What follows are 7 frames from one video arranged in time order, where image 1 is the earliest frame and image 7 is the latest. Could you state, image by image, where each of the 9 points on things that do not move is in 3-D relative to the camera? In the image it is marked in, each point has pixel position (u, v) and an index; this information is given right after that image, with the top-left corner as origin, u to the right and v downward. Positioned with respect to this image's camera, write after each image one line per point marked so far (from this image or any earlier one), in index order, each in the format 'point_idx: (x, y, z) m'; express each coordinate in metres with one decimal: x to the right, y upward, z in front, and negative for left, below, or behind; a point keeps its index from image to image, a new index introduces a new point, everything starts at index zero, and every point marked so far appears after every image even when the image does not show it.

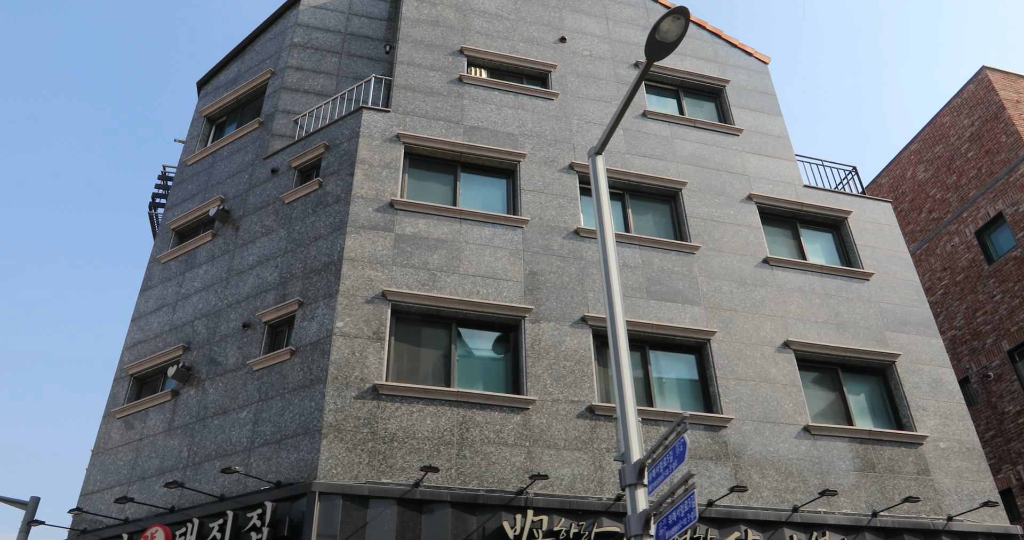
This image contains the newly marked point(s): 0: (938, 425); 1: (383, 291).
0: (+8.6, -3.1, +16.0) m
1: (-2.3, -0.4, +14.2) m
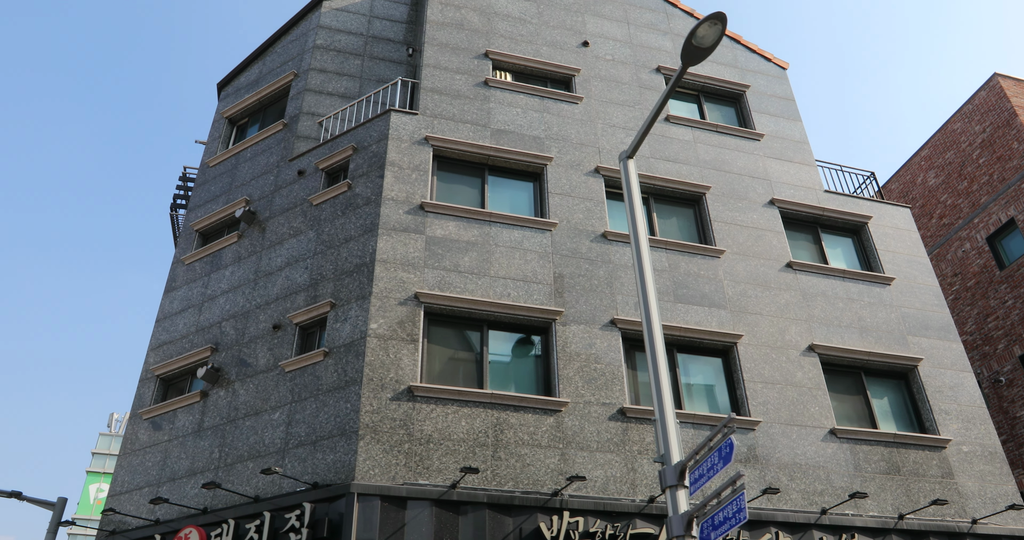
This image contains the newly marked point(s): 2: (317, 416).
0: (+9.2, -3.2, +16.2) m
1: (-1.7, -0.4, +14.2) m
2: (-3.3, -2.5, +13.3) m
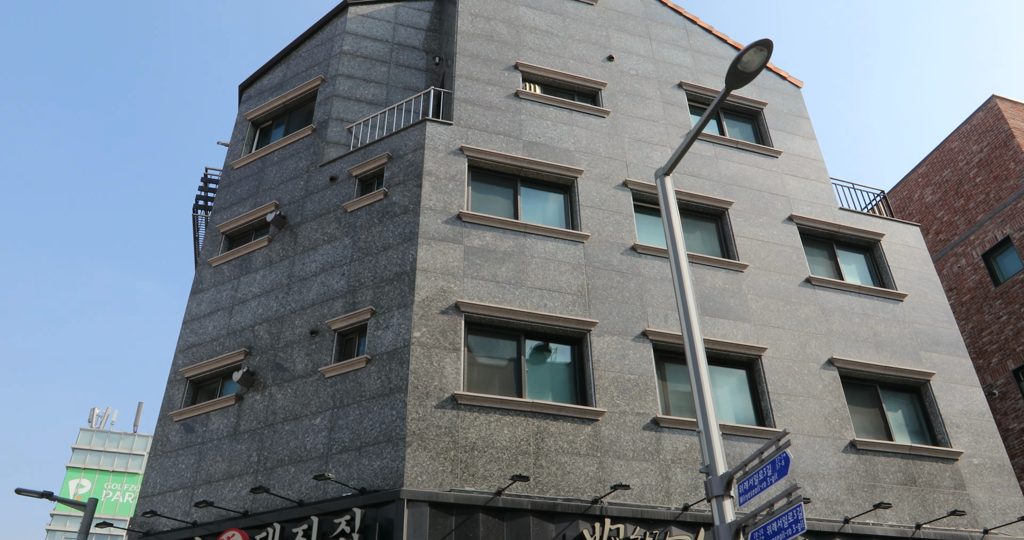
0: (+9.7, -3.6, +16.8) m
1: (-1.0, -0.6, +14.5) m
2: (-2.6, -2.6, +13.5) m
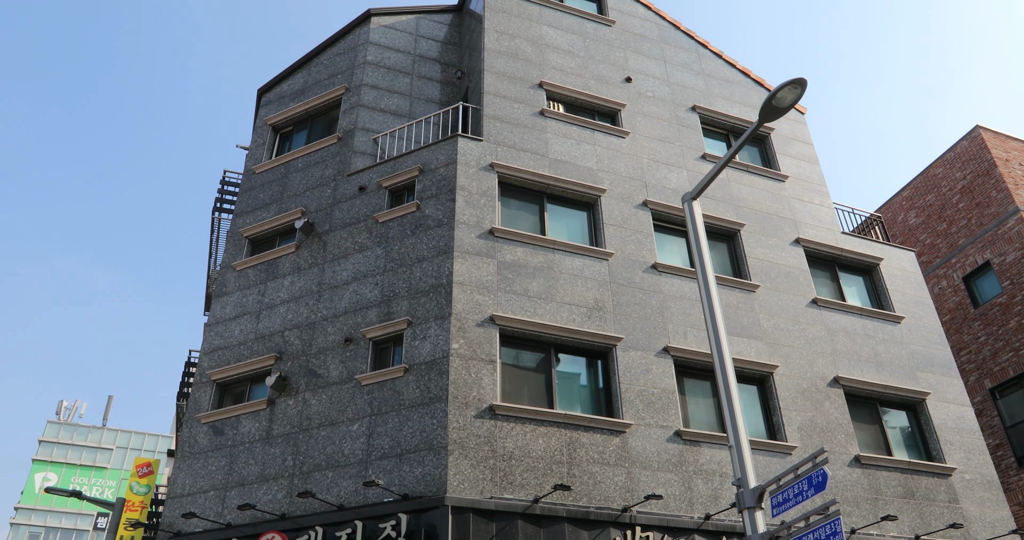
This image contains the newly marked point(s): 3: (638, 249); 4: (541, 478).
0: (+10.1, -4.2, +17.8) m
1: (-0.4, -0.9, +15.0) m
2: (-2.0, -2.8, +14.0) m
3: (+2.8, +0.5, +17.5) m
4: (+0.5, -3.6, +13.7) m
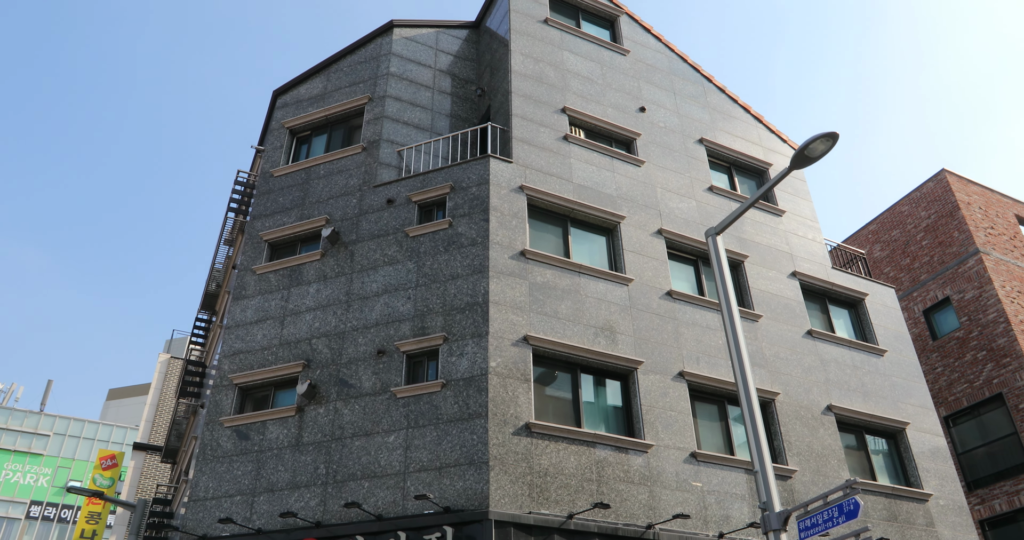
0: (+10.3, -5.2, +19.3) m
1: (+0.3, -1.3, +15.6) m
2: (-1.3, -3.2, +14.4) m
3: (+3.3, -0.1, +18.3) m
4: (+1.1, -4.1, +14.3) m
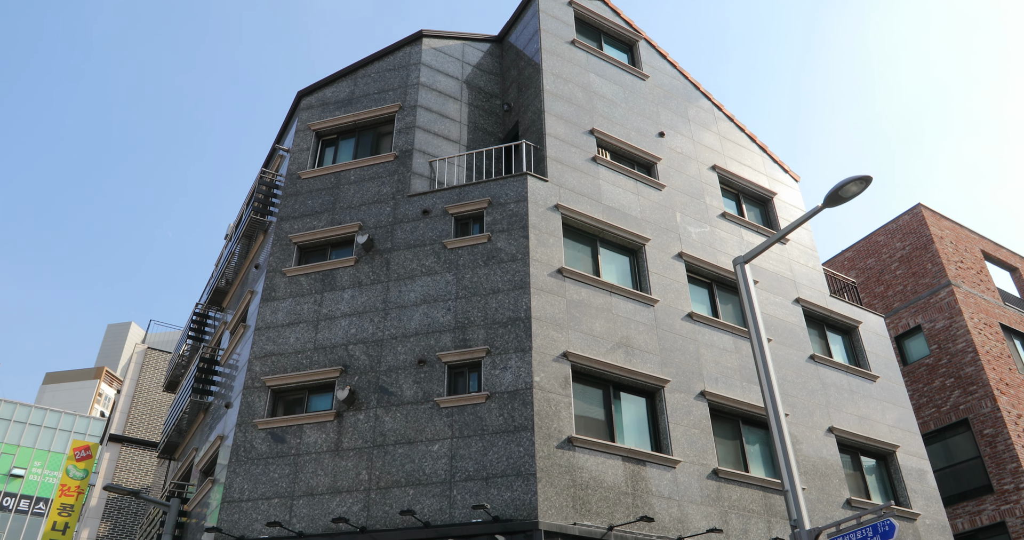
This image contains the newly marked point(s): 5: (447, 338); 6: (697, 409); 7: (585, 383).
0: (+10.7, -6.1, +20.5) m
1: (+1.1, -1.7, +16.2) m
2: (-0.5, -3.5, +14.9) m
3: (+4.0, -0.7, +19.1) m
4: (+1.9, -4.5, +14.9) m
5: (-1.3, -1.4, +16.5) m
6: (+4.1, -3.1, +17.6) m
7: (+1.5, -2.3, +16.5) m
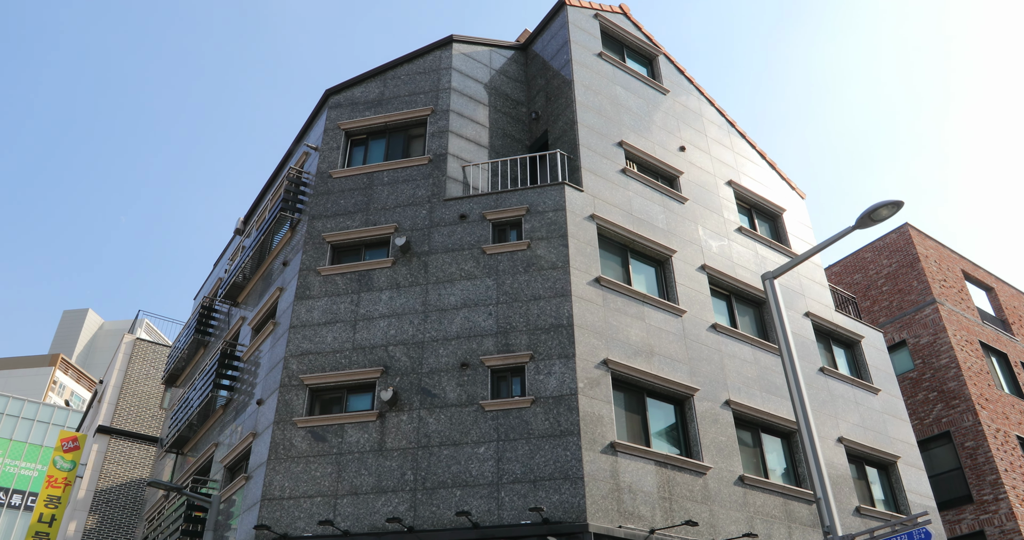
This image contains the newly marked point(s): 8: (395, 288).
0: (+11.1, -6.6, +21.5) m
1: (+2.0, -1.9, +16.6) m
2: (+0.4, -3.6, +15.2) m
3: (+4.7, -1.0, +19.7) m
4: (+2.7, -4.7, +15.4) m
5: (-0.5, -1.5, +16.8) m
6: (+4.8, -3.4, +18.2) m
7: (+2.4, -2.5, +17.0) m
8: (-2.7, -0.4, +18.1) m
